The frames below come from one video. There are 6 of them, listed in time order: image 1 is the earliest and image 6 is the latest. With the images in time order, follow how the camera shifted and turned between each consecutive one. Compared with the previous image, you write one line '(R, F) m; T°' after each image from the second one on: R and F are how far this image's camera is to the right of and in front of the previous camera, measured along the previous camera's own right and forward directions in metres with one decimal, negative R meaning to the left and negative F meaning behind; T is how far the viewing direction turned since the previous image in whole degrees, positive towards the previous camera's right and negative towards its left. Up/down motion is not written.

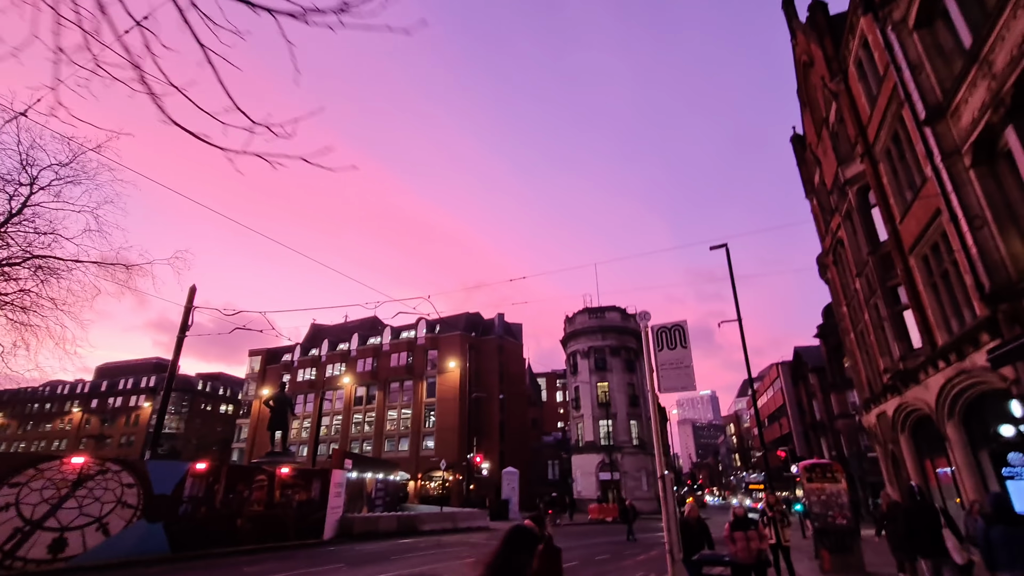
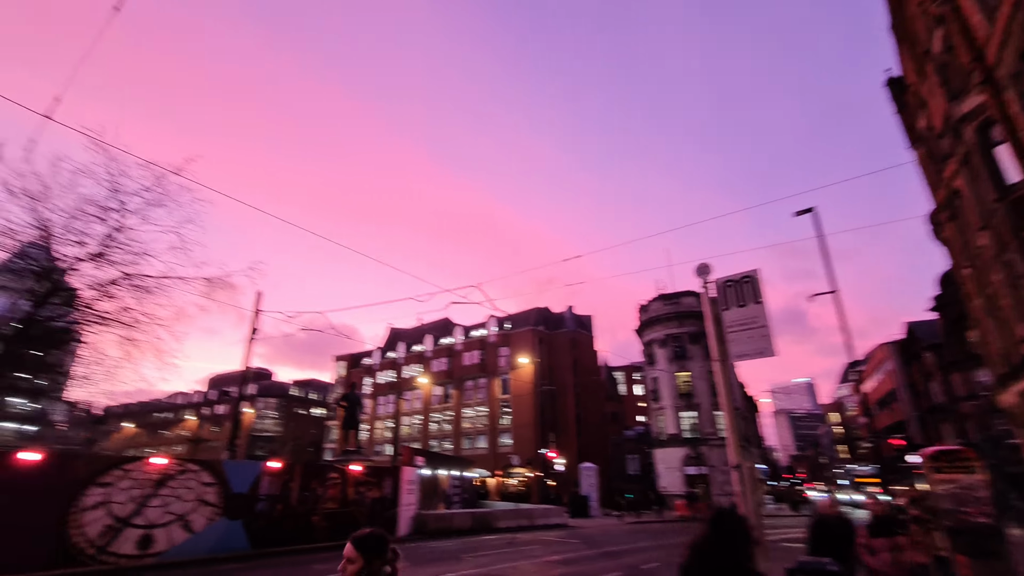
(+0.4, +0.8) m; -8°
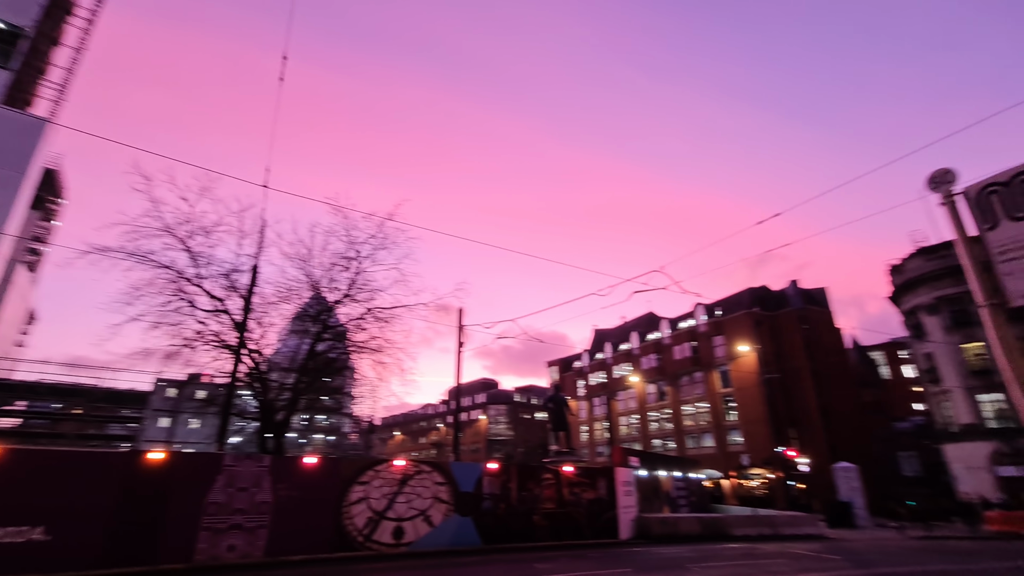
(+0.4, +0.6) m; -23°
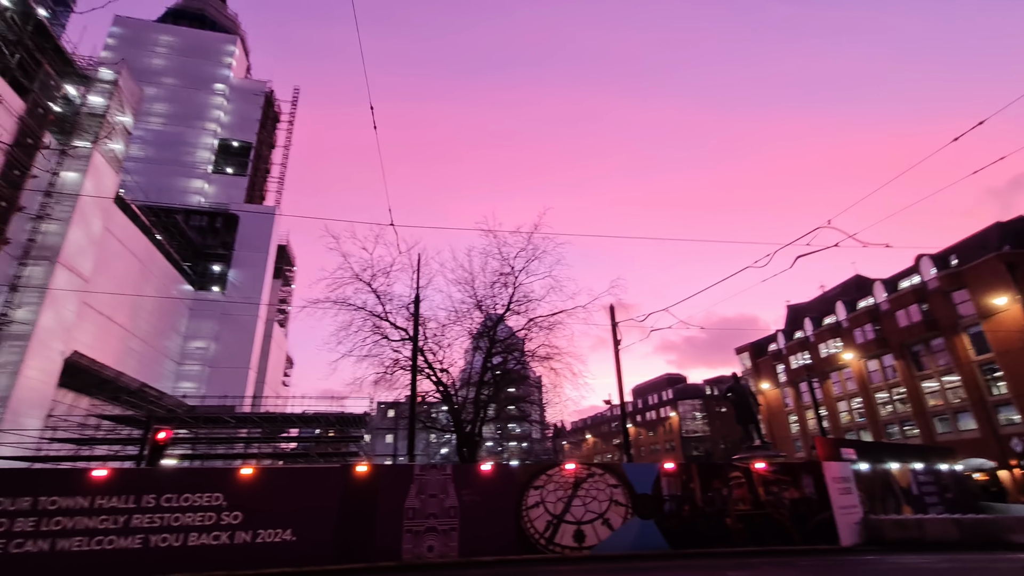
(+0.7, +0.3) m; -20°
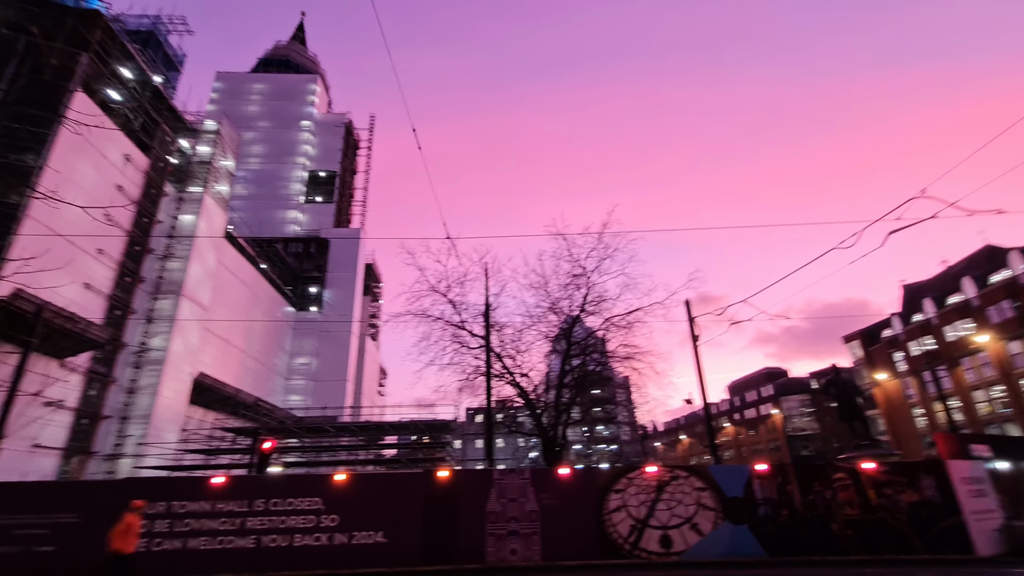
(+0.4, 0.0) m; -9°
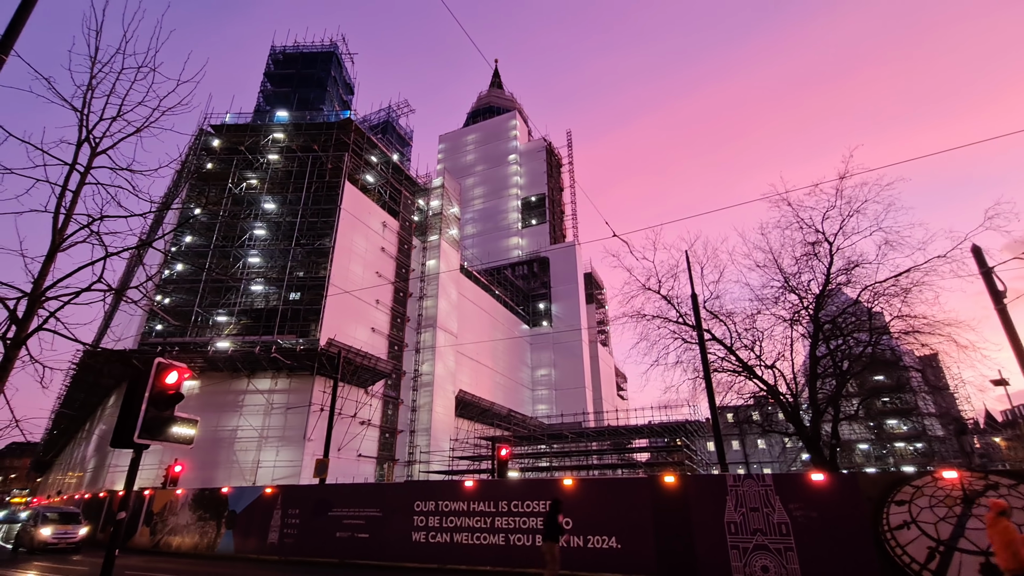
(+0.8, +0.3) m; -26°
